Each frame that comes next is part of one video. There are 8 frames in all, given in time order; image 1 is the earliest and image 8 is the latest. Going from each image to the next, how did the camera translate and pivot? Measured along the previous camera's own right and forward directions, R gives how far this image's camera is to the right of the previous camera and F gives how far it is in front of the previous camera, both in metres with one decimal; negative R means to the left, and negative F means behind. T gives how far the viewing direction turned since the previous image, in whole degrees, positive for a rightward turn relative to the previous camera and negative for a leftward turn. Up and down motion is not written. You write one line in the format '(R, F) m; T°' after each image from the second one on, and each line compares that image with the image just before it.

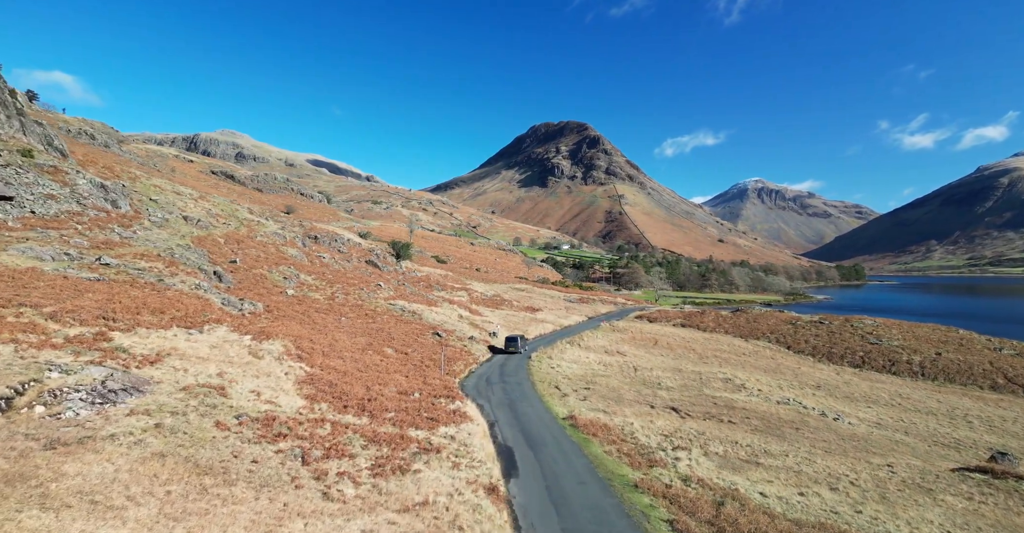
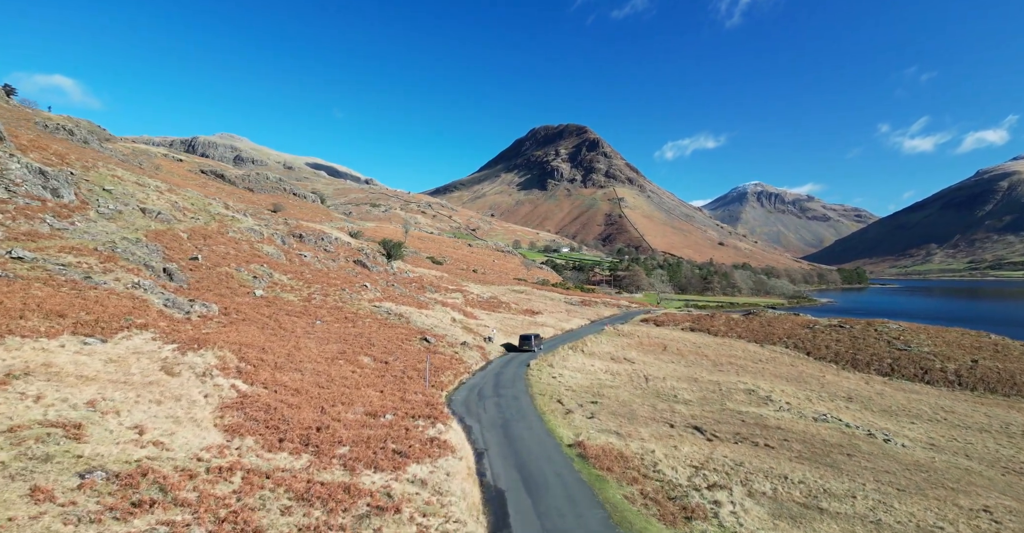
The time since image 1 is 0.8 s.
(+0.2, +5.1) m; 0°
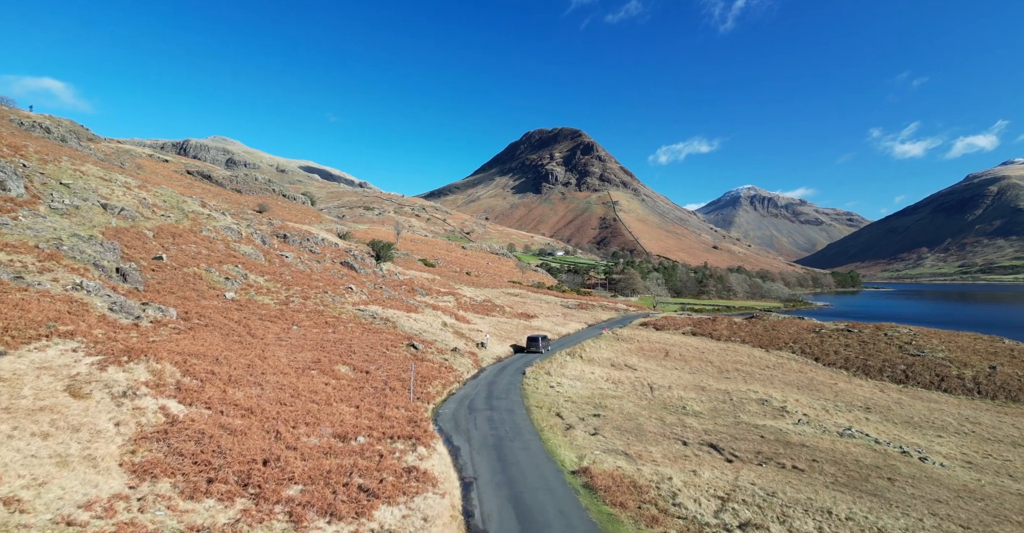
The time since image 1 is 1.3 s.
(0.0, +3.2) m; +1°
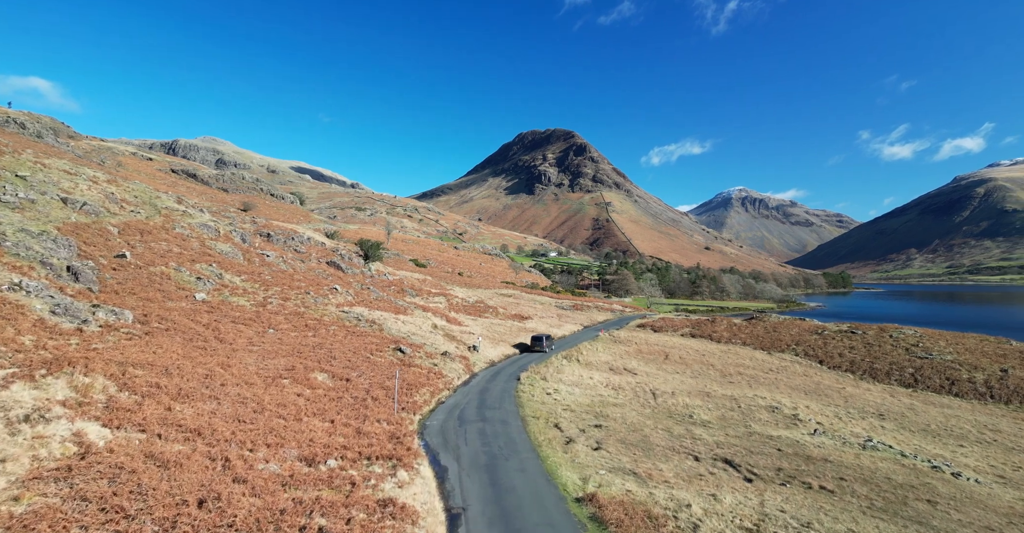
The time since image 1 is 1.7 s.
(-0.1, +2.6) m; +1°
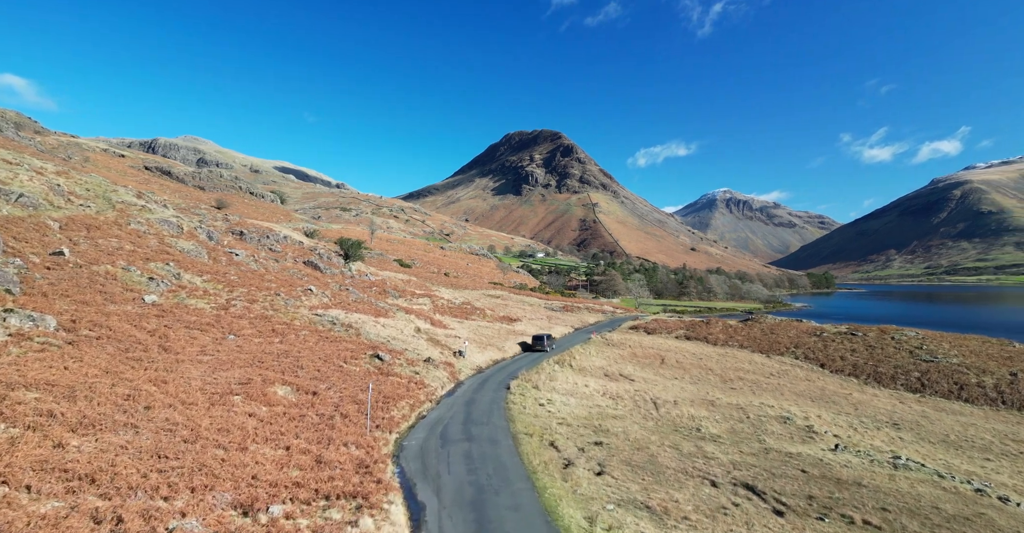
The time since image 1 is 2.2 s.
(-0.1, +3.3) m; +1°
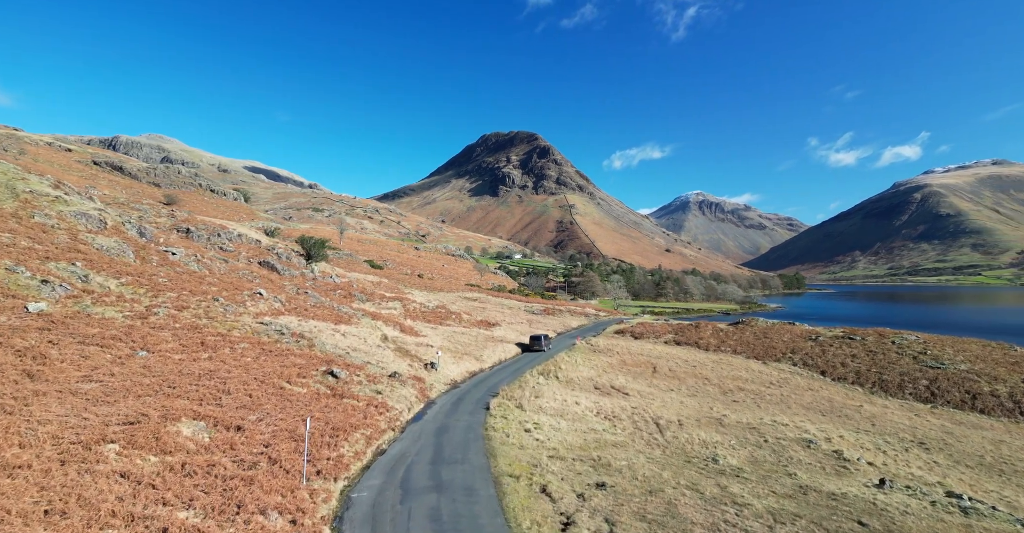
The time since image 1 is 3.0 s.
(-0.1, +5.3) m; +2°
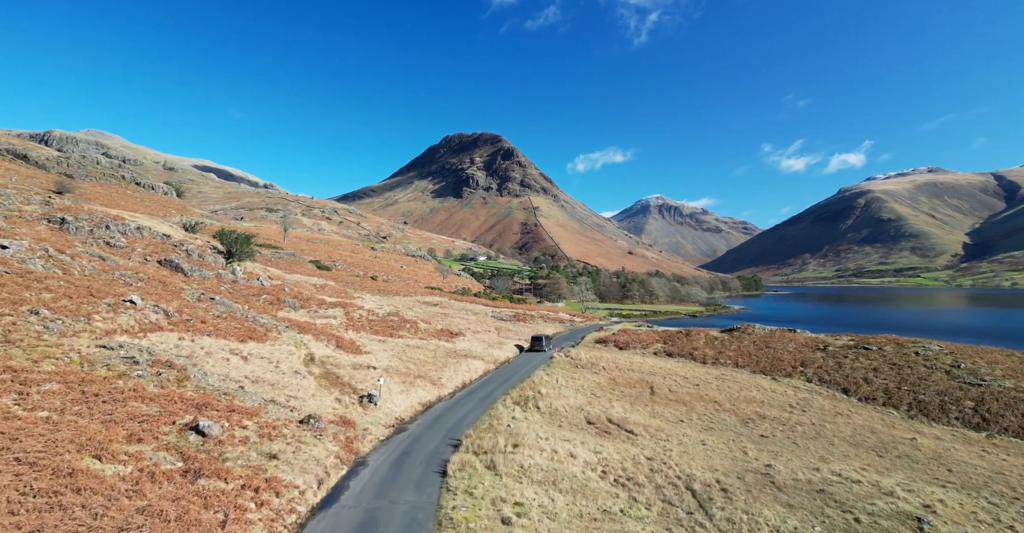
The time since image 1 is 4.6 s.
(-0.1, +10.4) m; +4°
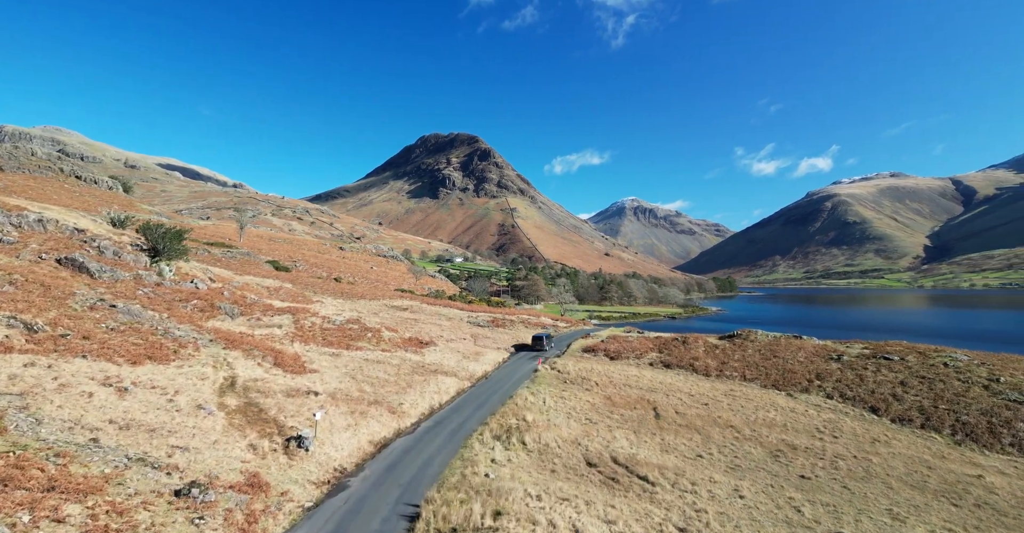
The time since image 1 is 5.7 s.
(-0.1, +7.3) m; +2°
